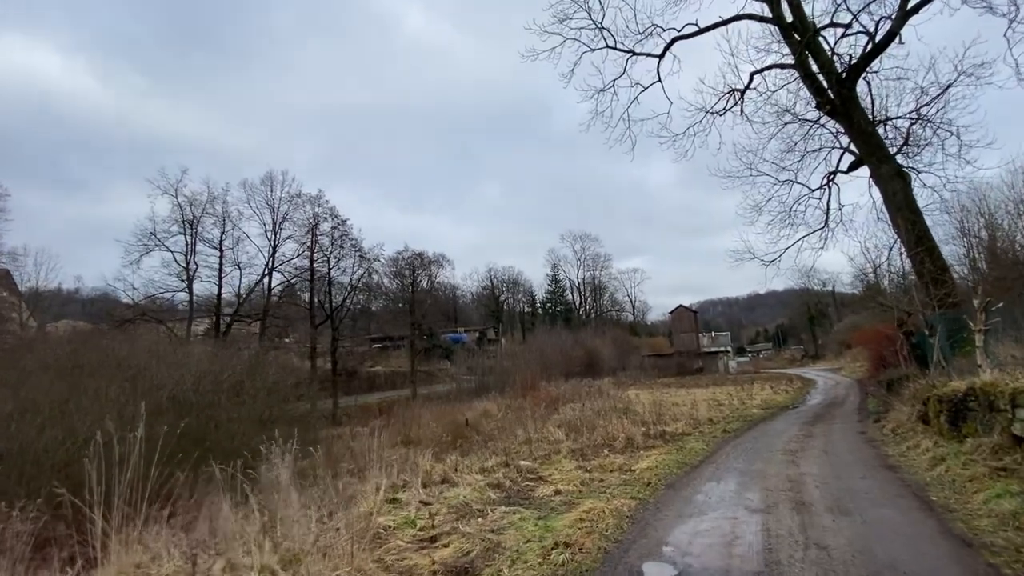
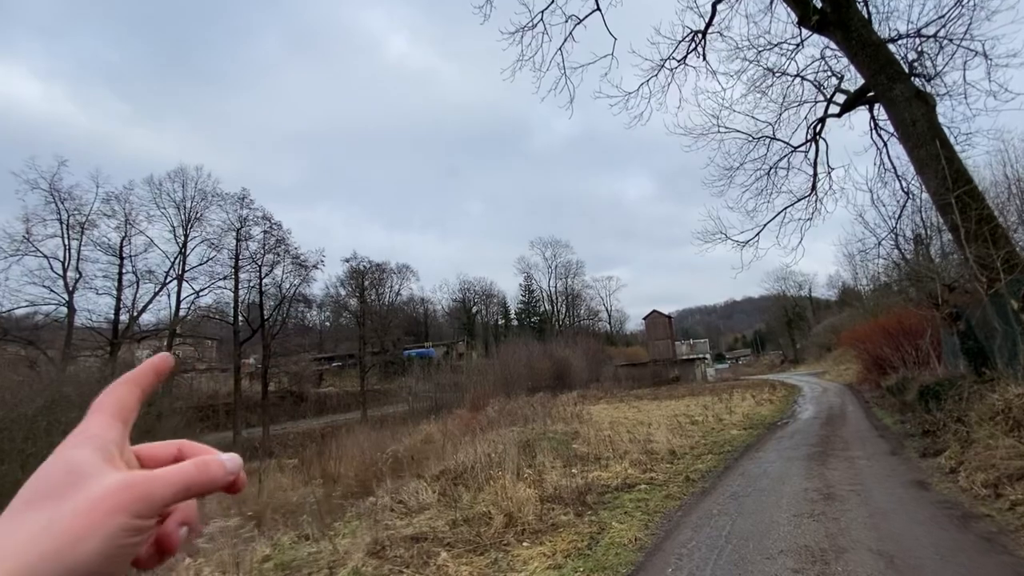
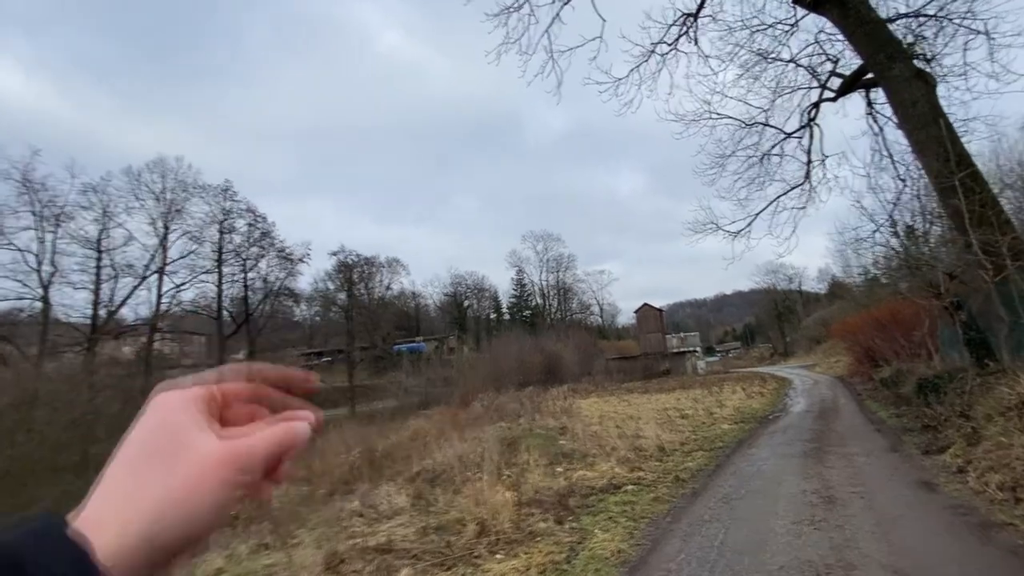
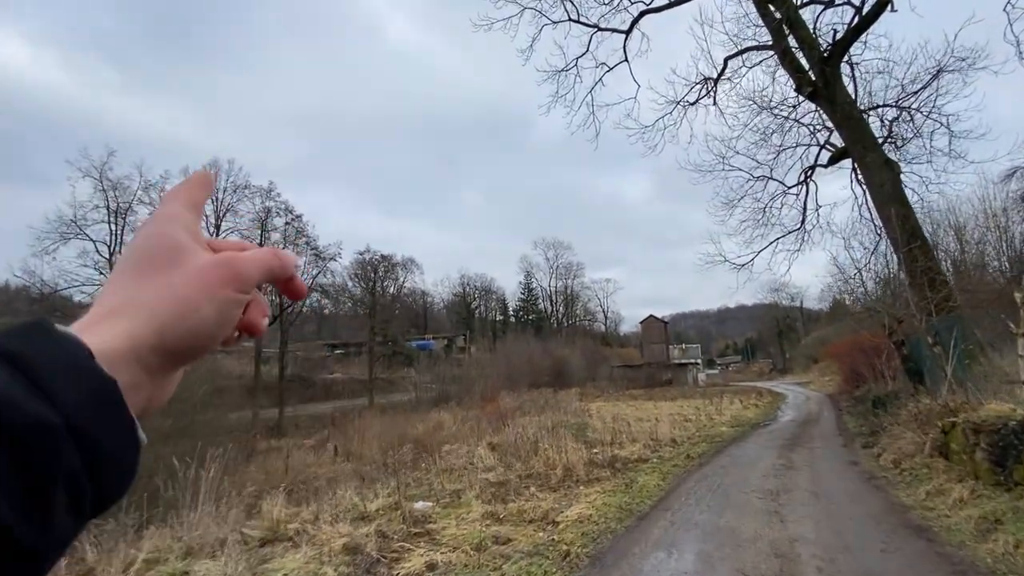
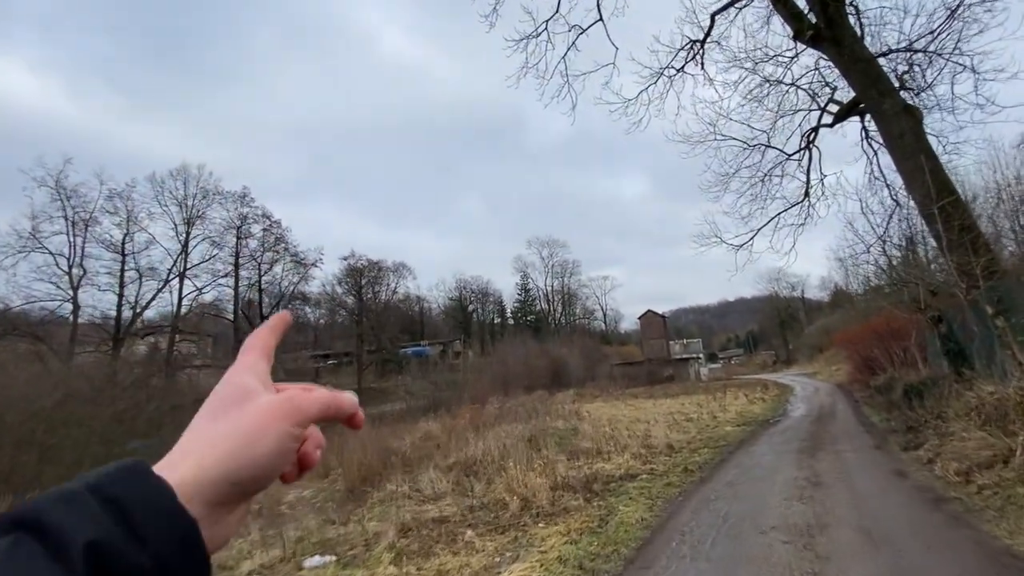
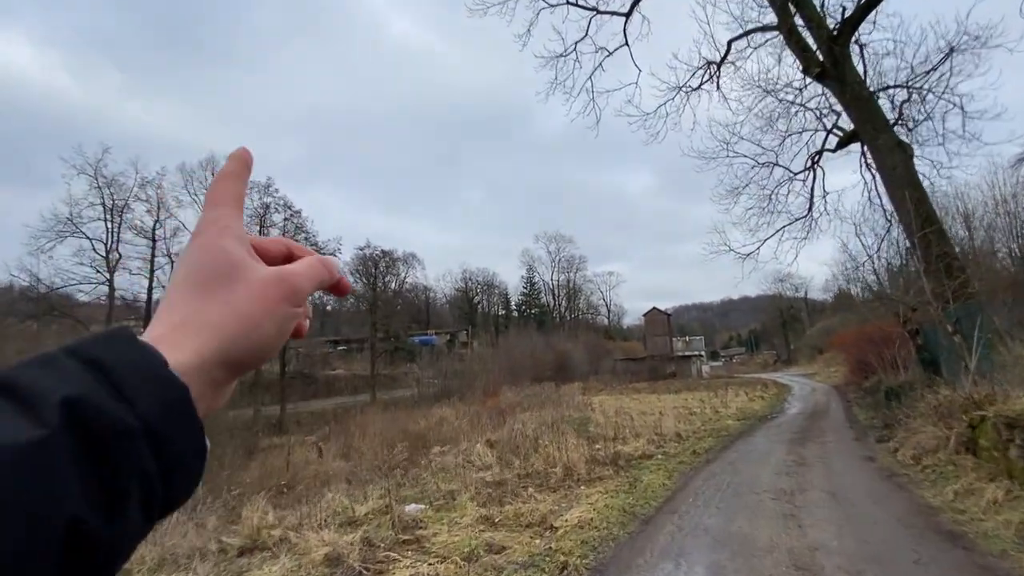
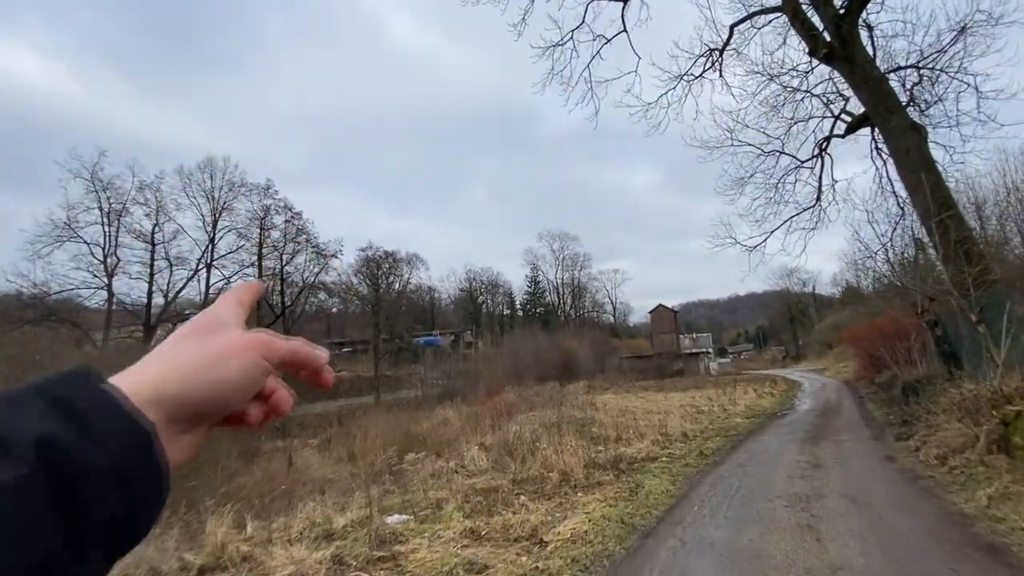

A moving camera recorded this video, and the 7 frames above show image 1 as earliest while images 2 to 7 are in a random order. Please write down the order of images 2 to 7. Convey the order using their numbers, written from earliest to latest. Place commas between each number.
4, 6, 7, 5, 2, 3
